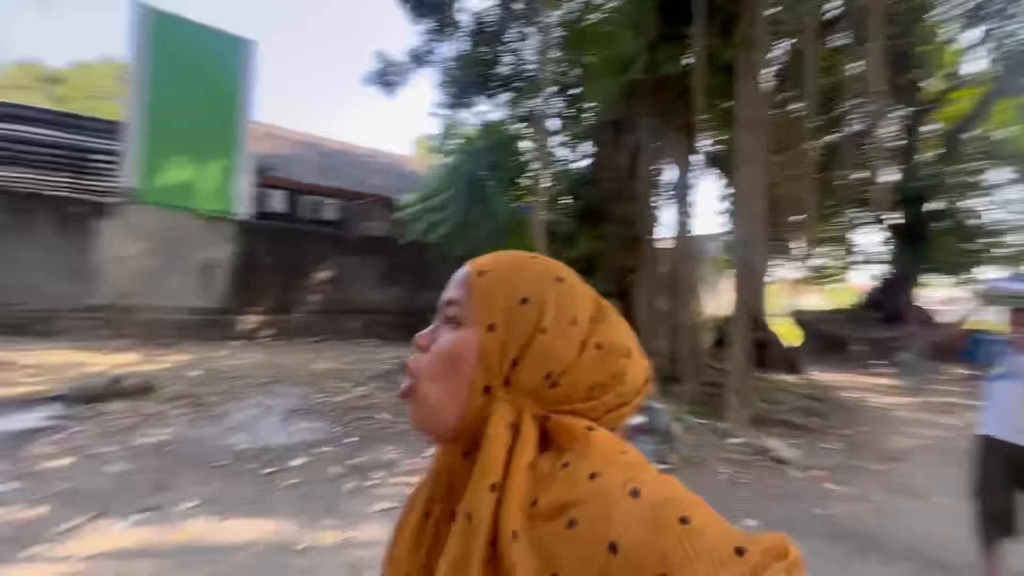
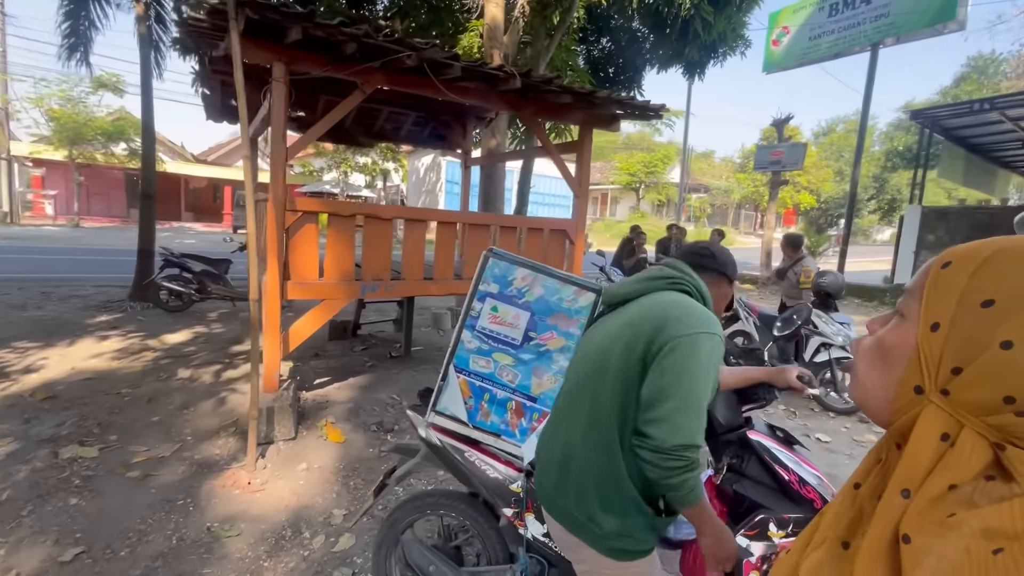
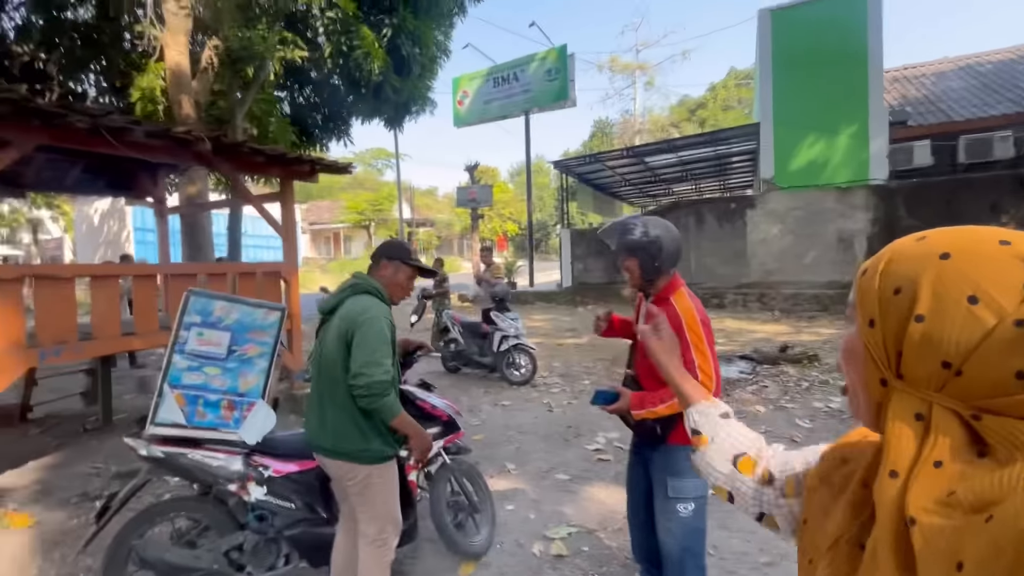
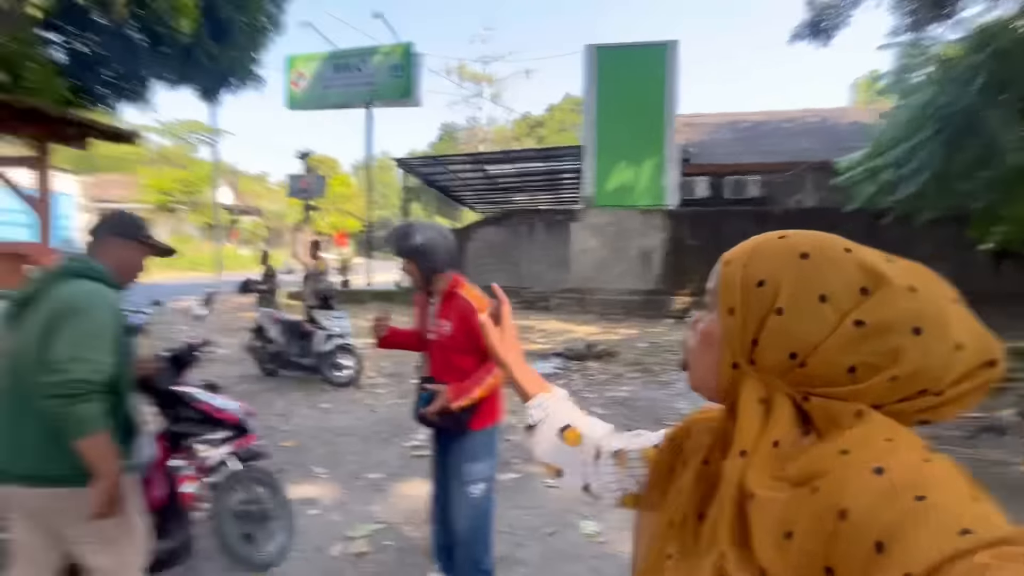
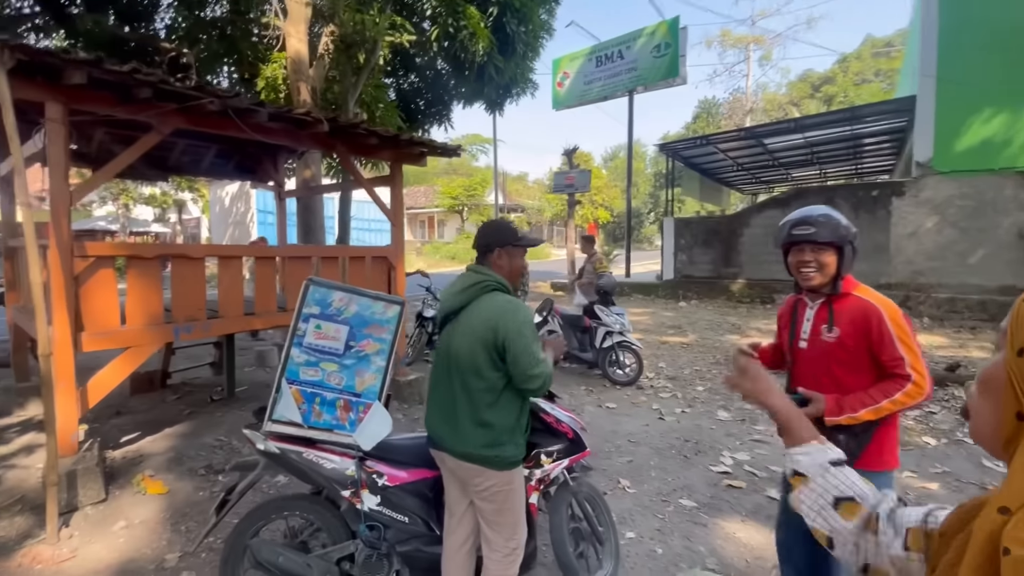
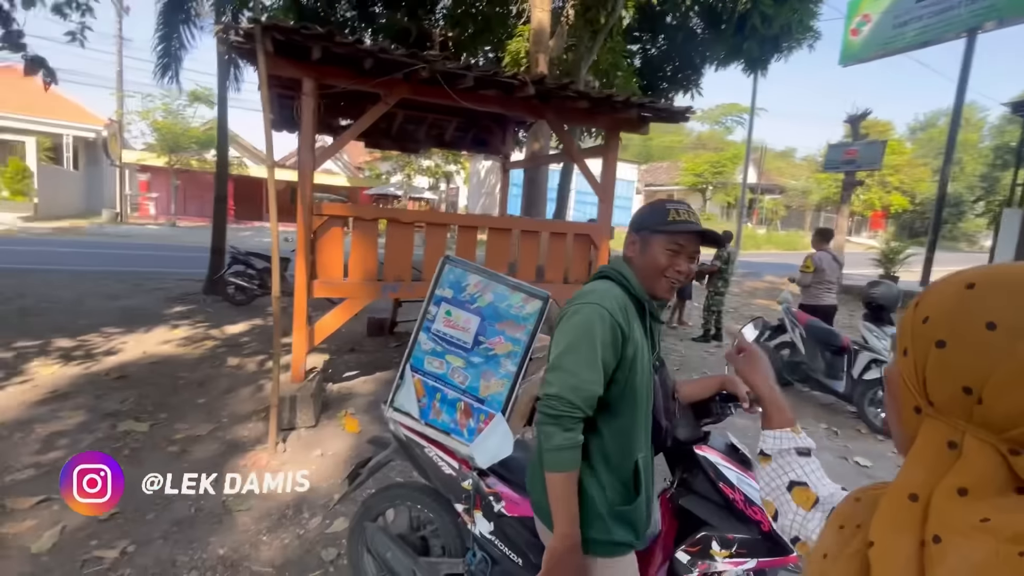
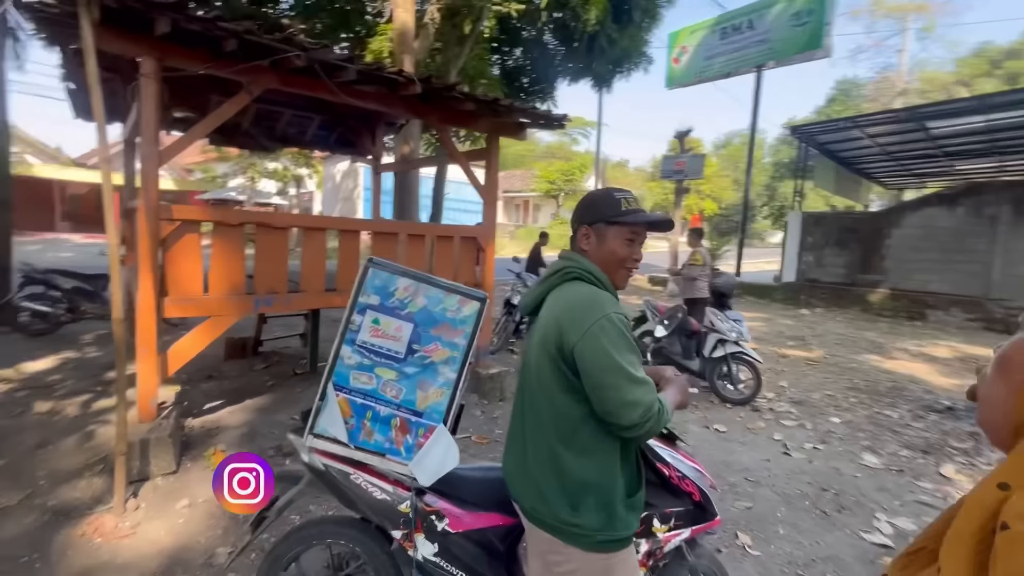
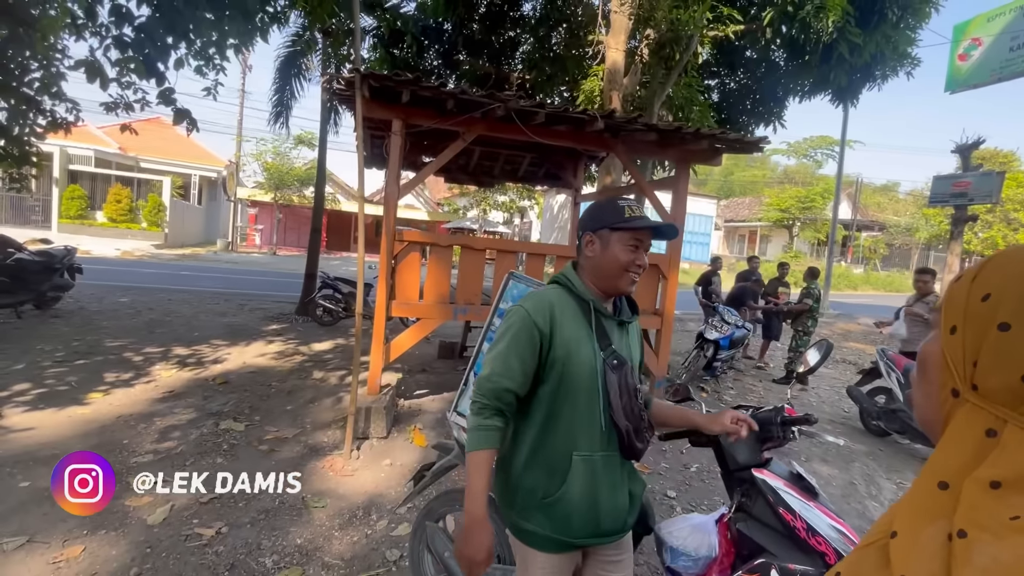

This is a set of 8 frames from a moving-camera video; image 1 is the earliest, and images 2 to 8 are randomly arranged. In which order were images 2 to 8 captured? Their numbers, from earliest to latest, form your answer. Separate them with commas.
4, 3, 5, 7, 6, 8, 2
